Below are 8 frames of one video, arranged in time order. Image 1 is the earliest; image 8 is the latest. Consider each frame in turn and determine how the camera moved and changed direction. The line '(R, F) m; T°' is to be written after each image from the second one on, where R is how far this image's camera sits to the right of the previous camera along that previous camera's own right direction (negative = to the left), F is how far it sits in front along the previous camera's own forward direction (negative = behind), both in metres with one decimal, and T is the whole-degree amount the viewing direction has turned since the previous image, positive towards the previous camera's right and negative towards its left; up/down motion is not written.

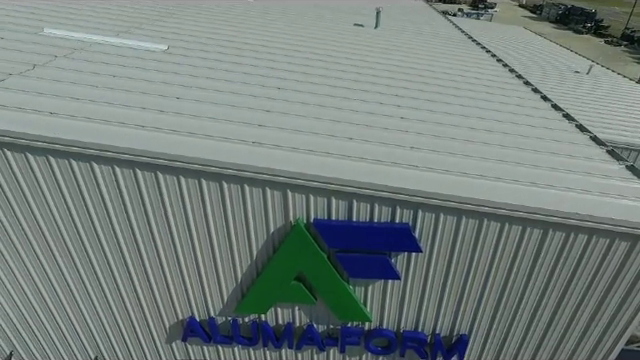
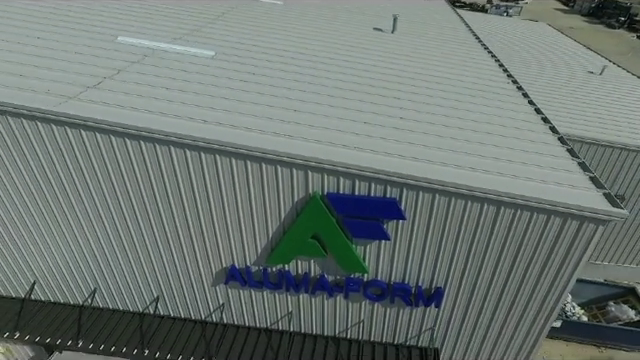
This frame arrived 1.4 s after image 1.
(+0.2, -2.1) m; -3°
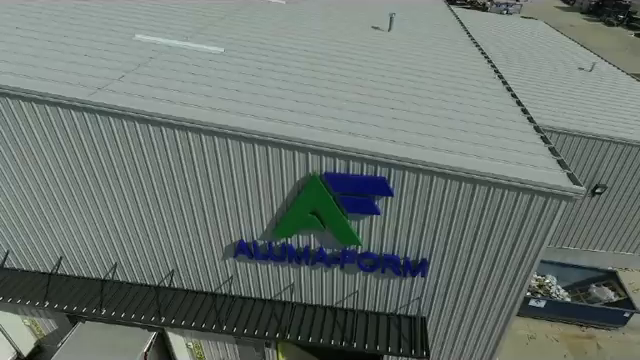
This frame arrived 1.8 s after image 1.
(+0.1, -1.1) m; 0°
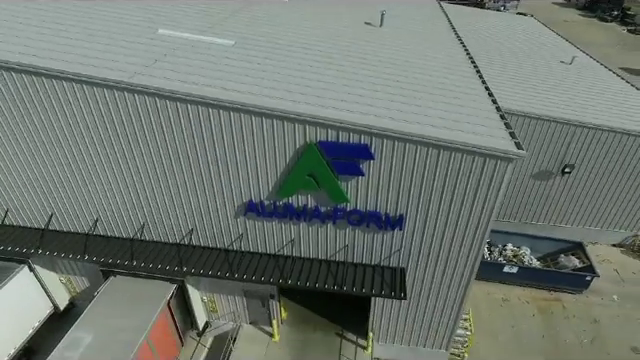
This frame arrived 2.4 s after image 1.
(+0.2, -2.1) m; 0°
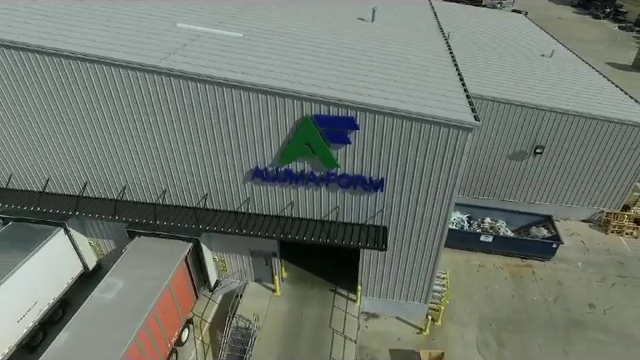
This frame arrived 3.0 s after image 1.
(+0.3, -2.4) m; 0°
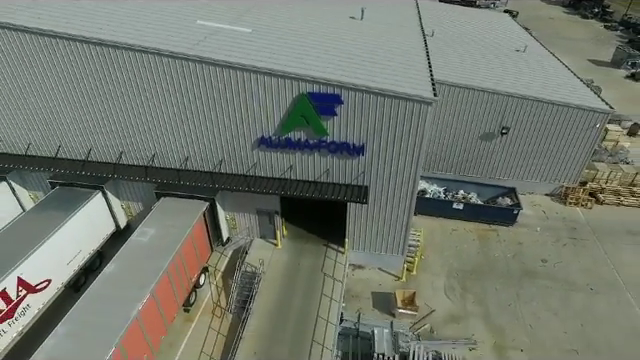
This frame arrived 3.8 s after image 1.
(+0.4, -3.6) m; 0°
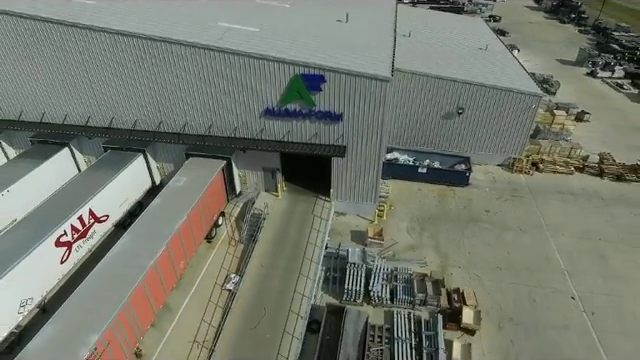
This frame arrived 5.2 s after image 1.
(+0.8, -6.3) m; 0°
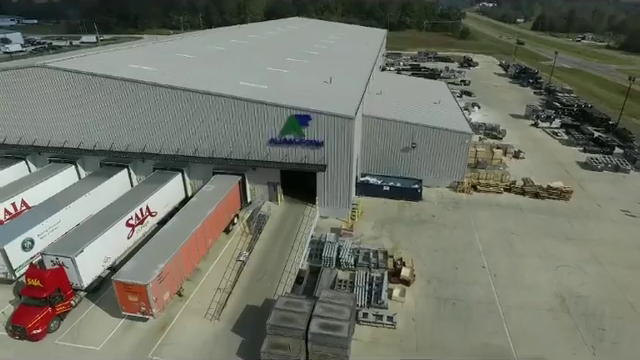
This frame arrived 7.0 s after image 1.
(+1.5, -10.2) m; -1°
